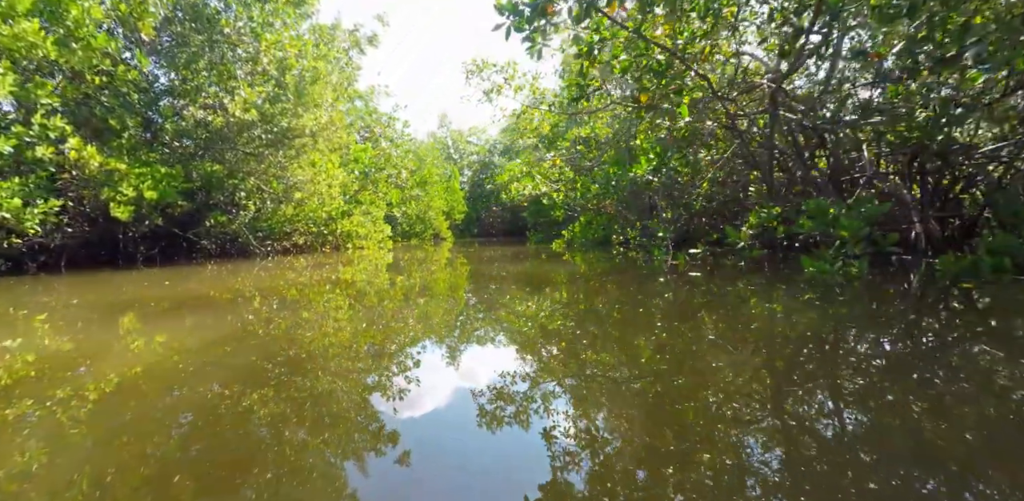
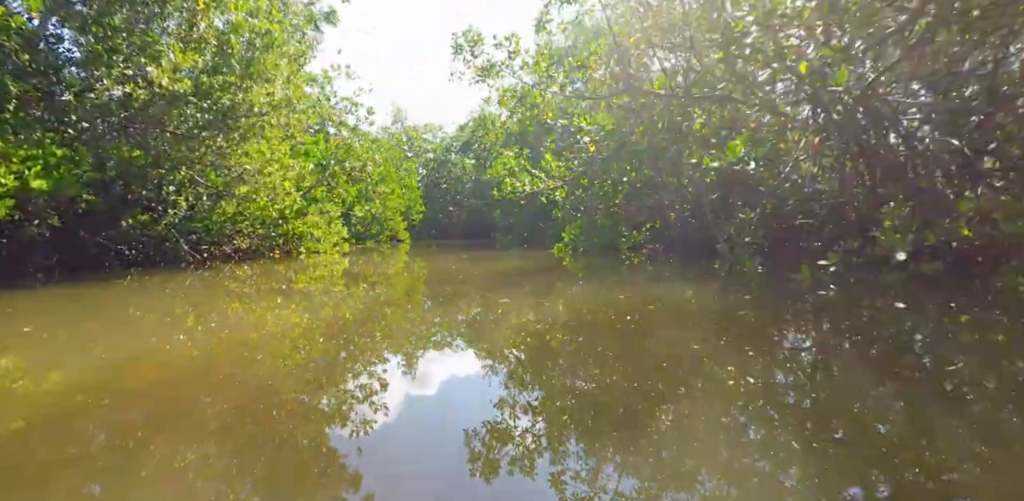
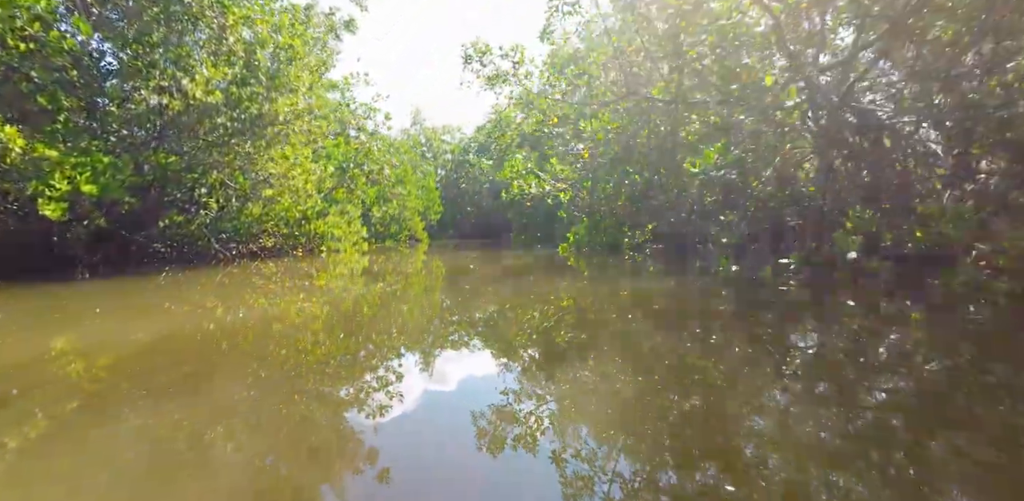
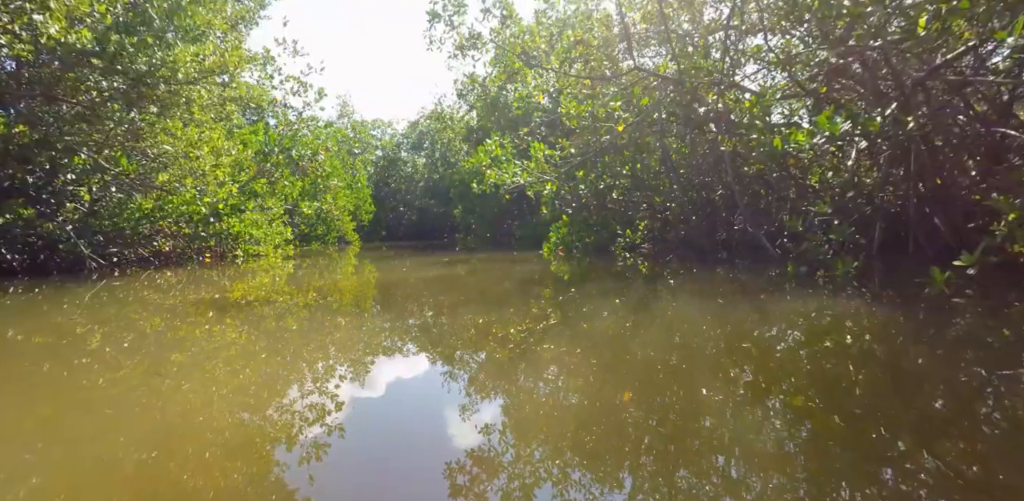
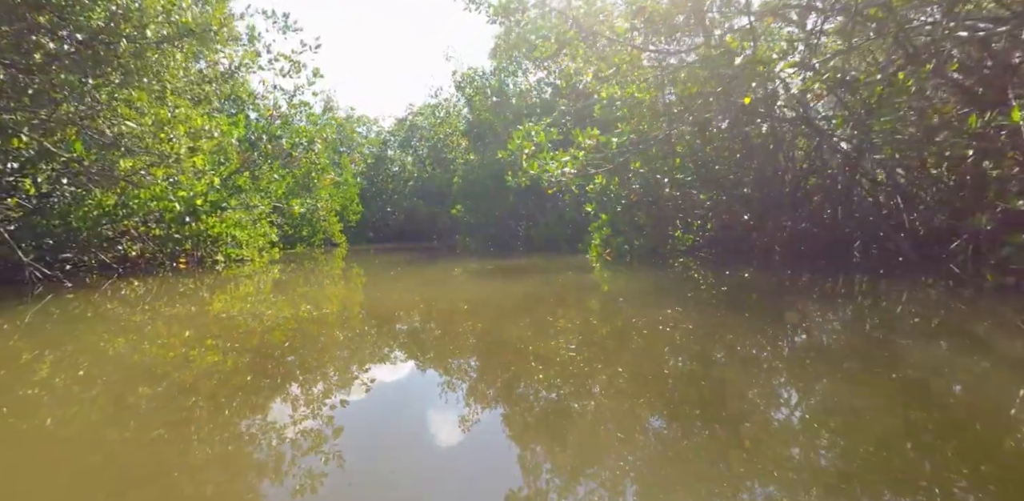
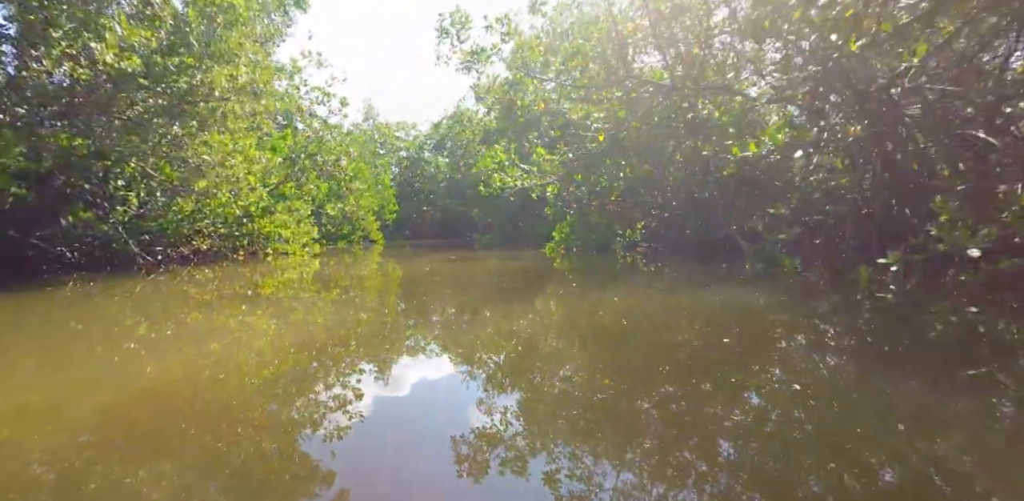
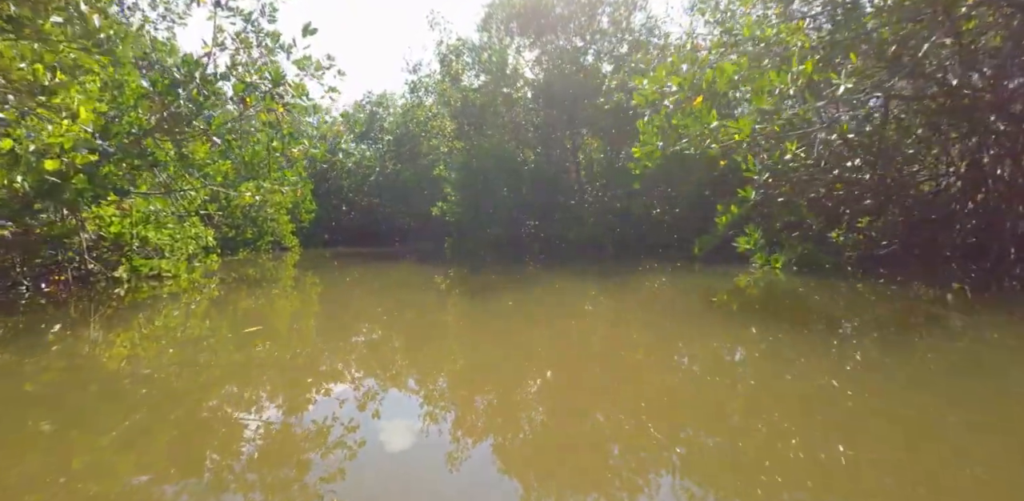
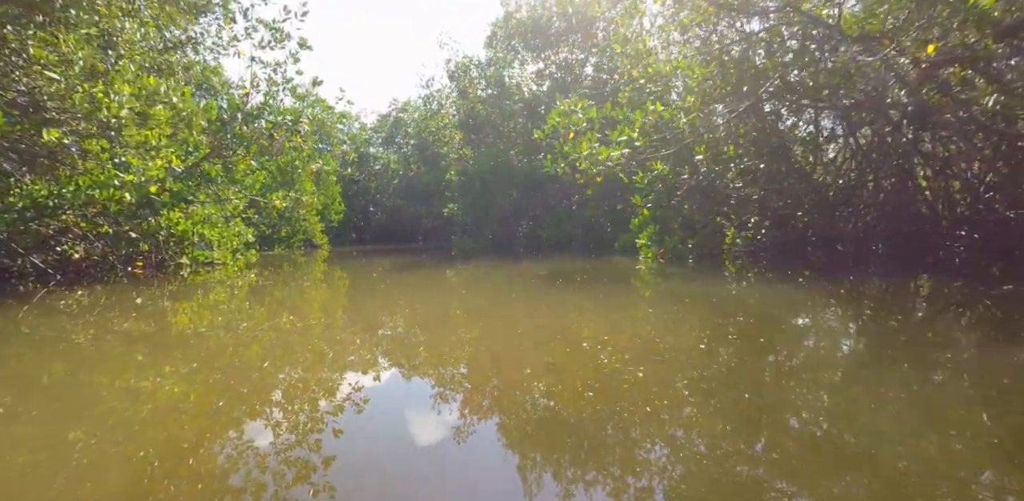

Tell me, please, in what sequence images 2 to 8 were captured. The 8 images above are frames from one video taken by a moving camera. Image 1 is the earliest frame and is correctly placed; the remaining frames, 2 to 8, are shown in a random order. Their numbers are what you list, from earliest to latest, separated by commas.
3, 2, 6, 4, 5, 8, 7
